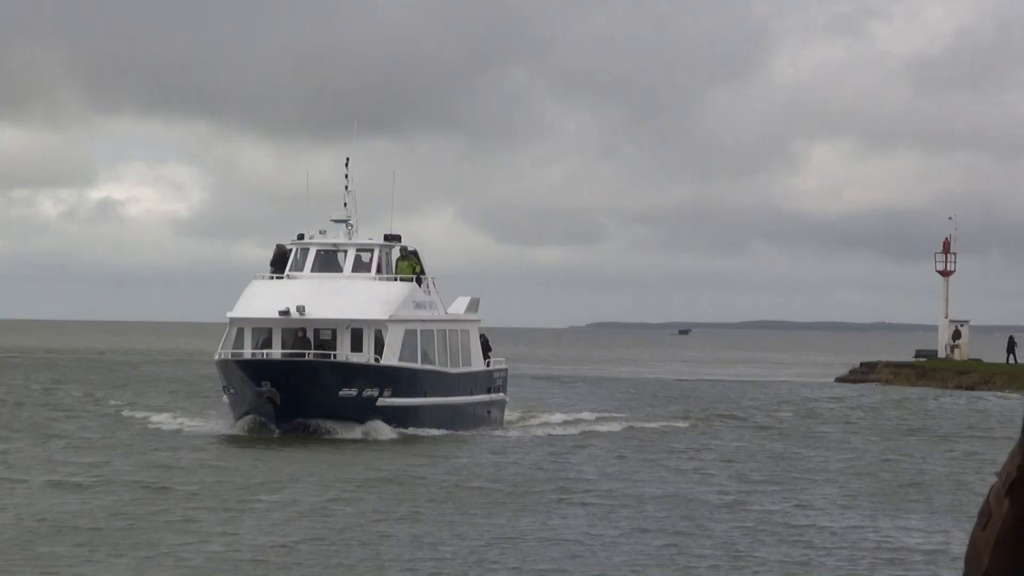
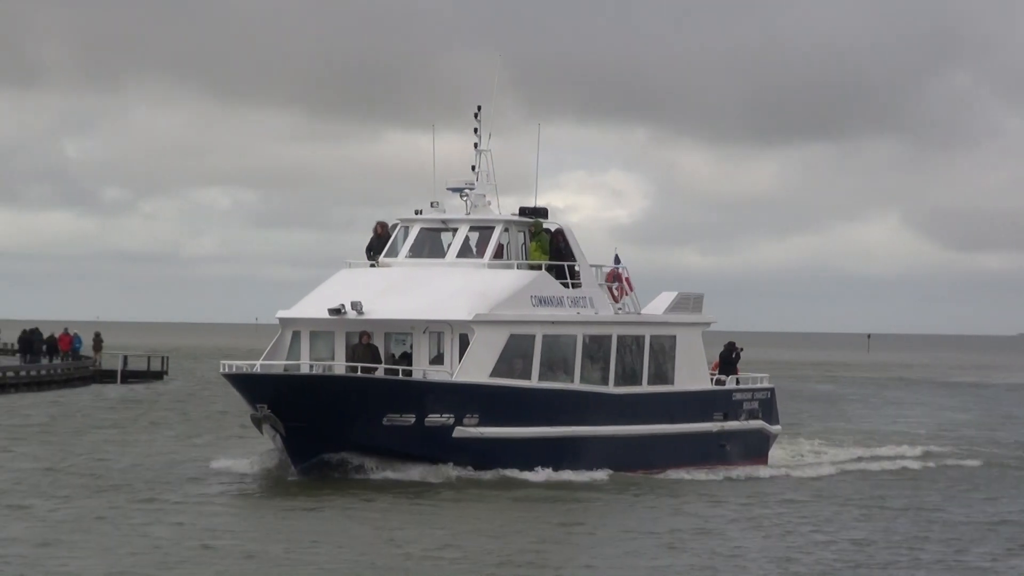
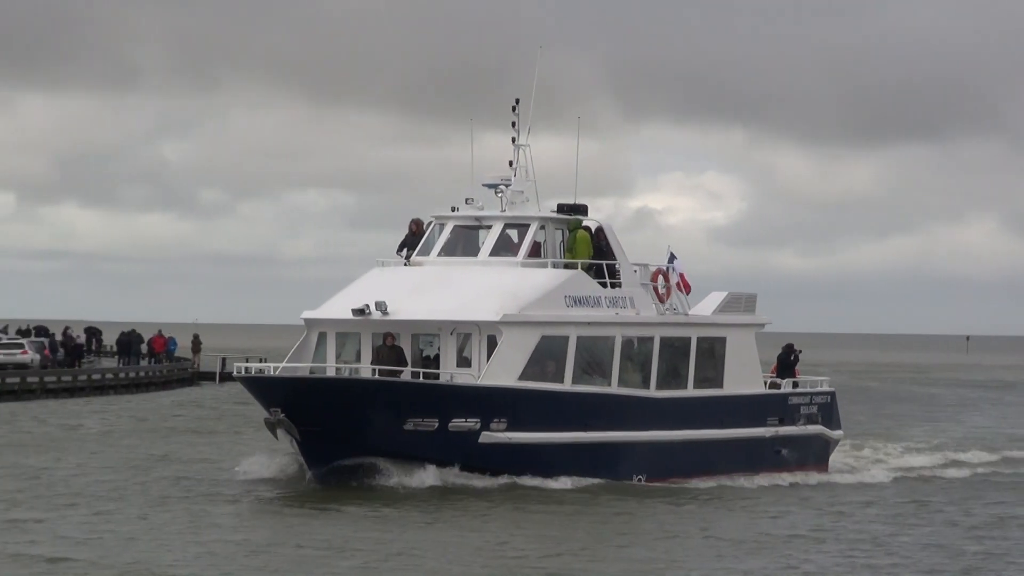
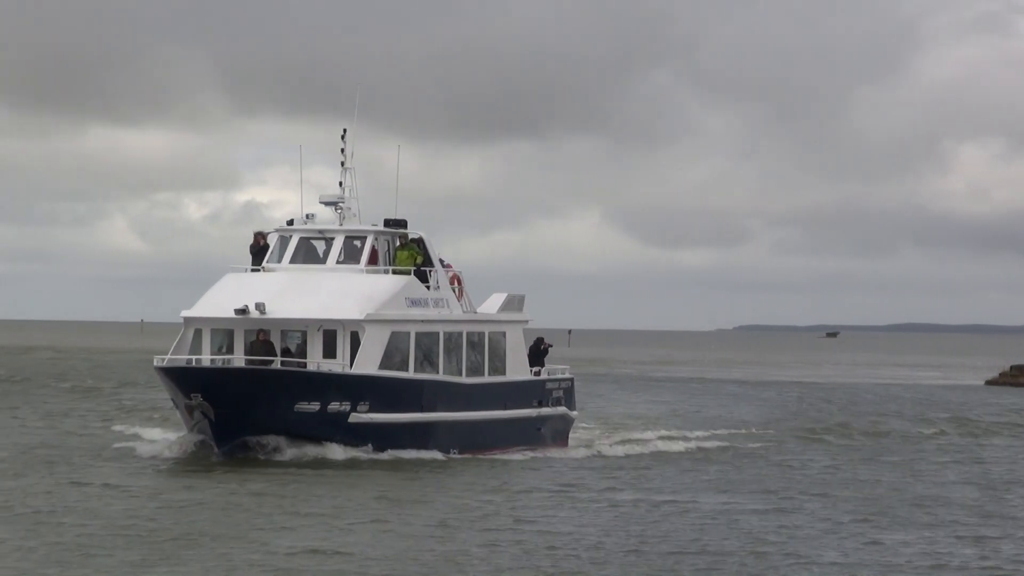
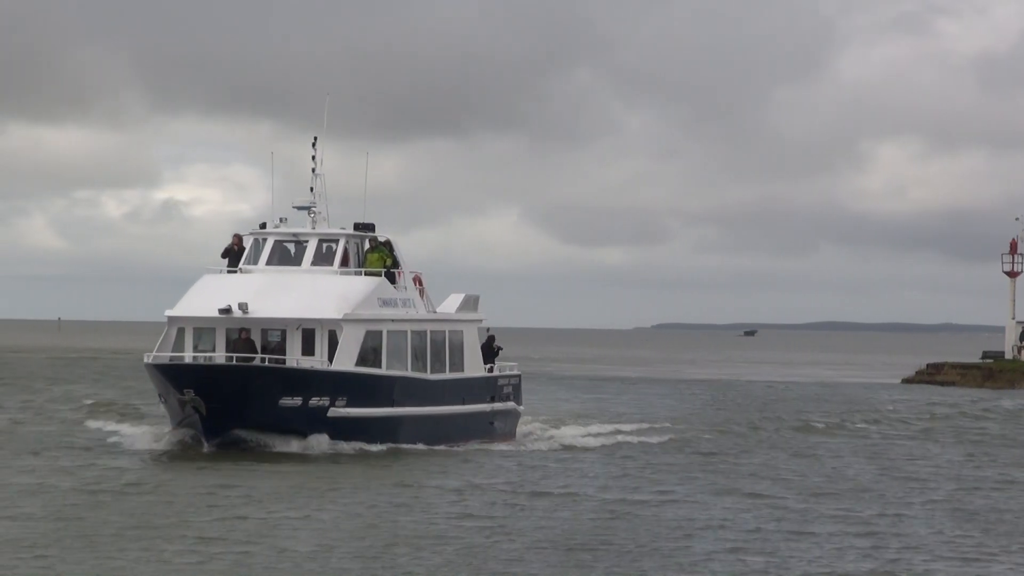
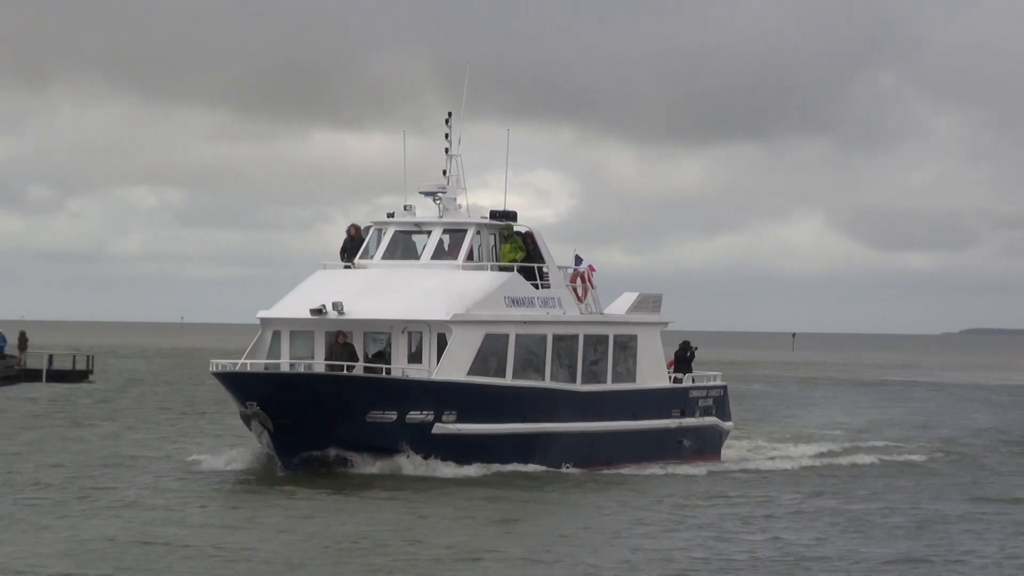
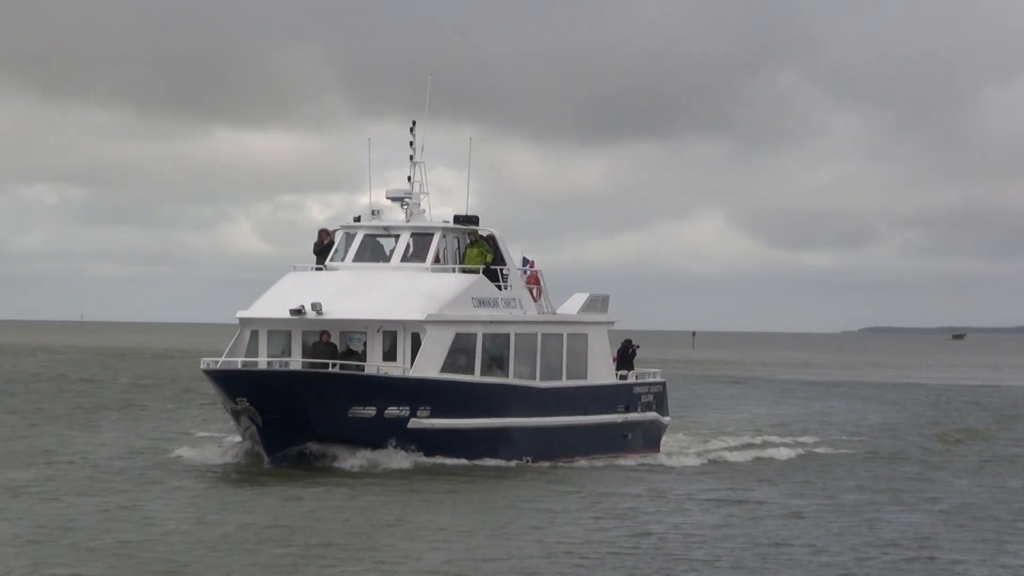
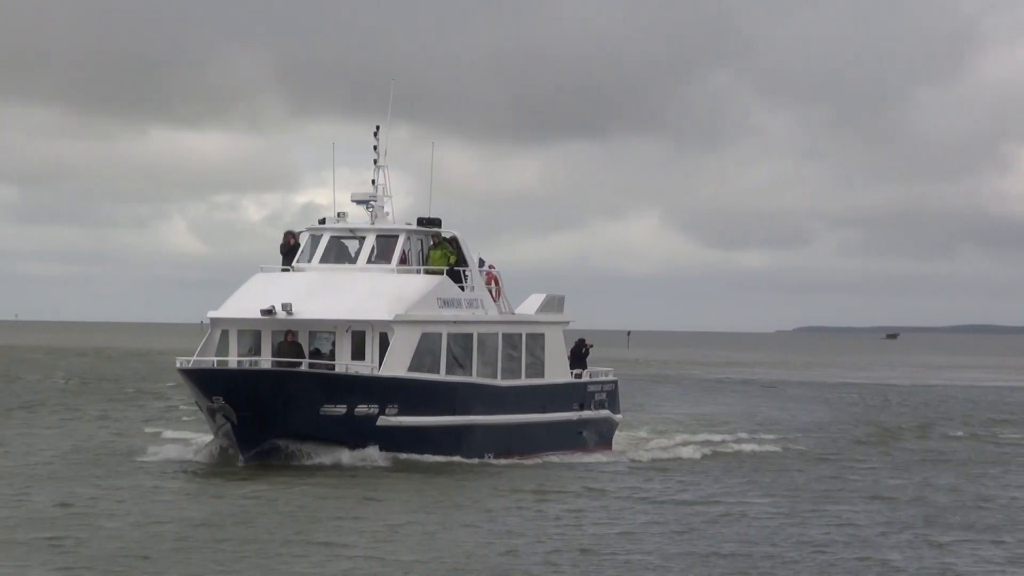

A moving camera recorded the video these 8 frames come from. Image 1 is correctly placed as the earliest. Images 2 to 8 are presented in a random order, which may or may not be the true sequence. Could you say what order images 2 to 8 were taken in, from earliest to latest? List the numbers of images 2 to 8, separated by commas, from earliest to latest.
5, 4, 8, 7, 6, 2, 3
